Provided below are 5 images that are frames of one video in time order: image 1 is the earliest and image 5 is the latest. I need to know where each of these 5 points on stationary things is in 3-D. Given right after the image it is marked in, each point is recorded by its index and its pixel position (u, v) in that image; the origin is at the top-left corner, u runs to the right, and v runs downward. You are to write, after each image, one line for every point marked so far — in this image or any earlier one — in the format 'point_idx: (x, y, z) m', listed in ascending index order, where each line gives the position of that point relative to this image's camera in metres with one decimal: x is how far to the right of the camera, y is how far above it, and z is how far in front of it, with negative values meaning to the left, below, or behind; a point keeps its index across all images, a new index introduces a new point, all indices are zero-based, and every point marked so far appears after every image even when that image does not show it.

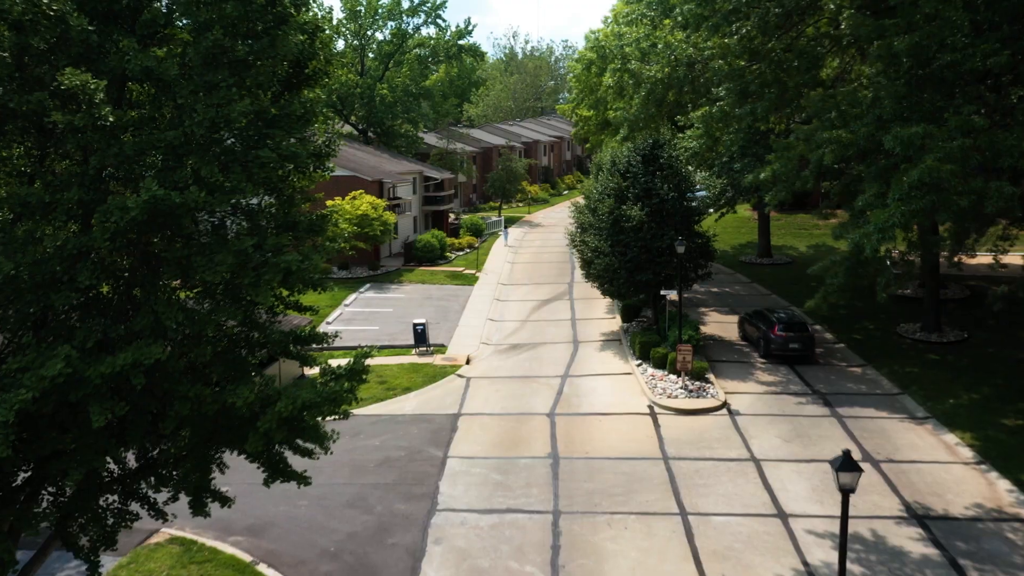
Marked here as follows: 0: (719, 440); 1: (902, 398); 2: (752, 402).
0: (+4.6, -3.4, +17.3) m
1: (+9.9, -2.8, +19.9) m
2: (+6.0, -2.9, +19.6) m
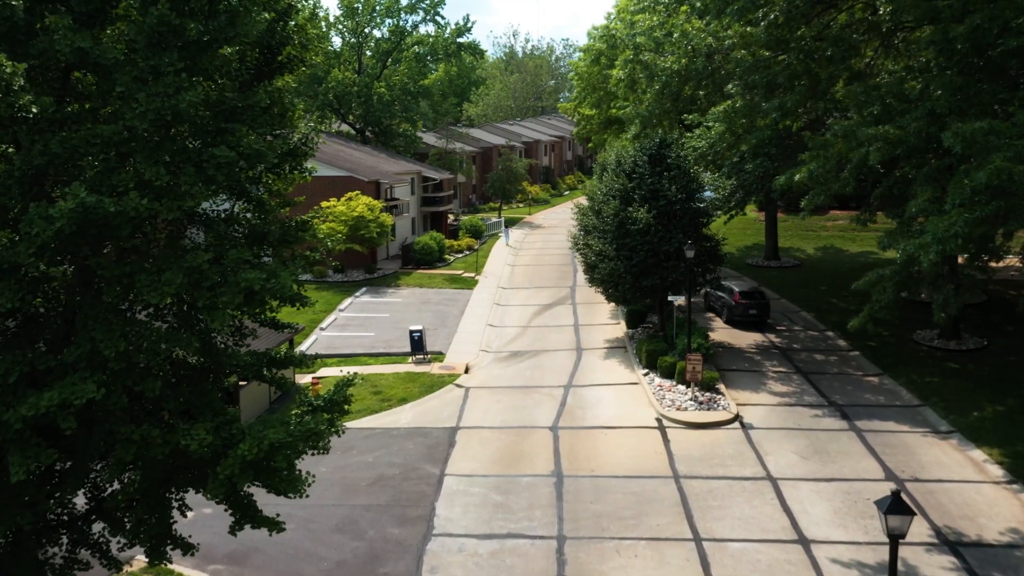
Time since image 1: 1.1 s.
0: (+4.6, -3.5, +16.4) m
1: (+10.0, -3.0, +18.9) m
2: (+6.0, -3.0, +18.6) m
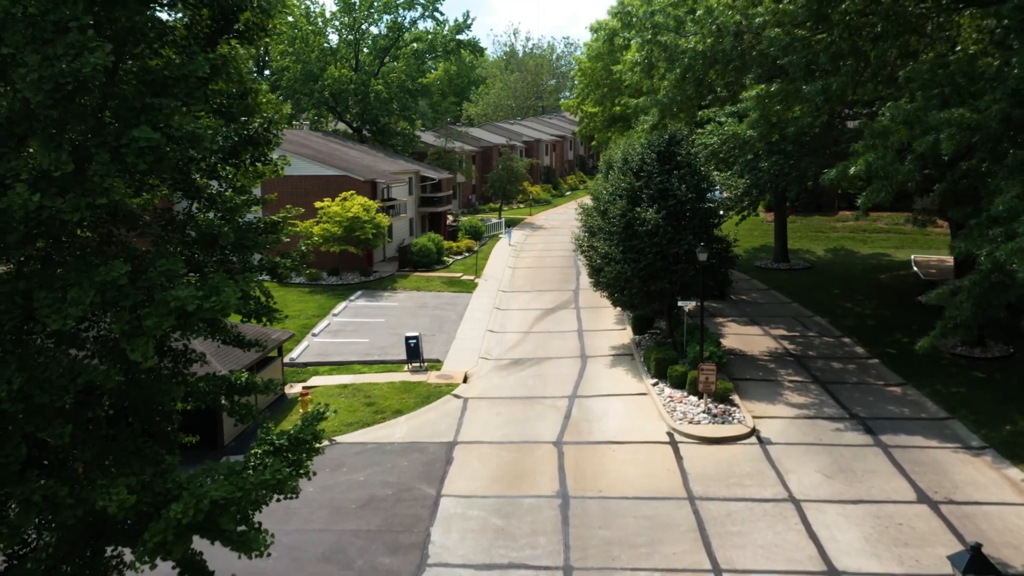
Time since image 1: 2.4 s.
0: (+4.6, -3.7, +15.2) m
1: (+10.0, -3.1, +17.8) m
2: (+6.1, -3.1, +17.5) m
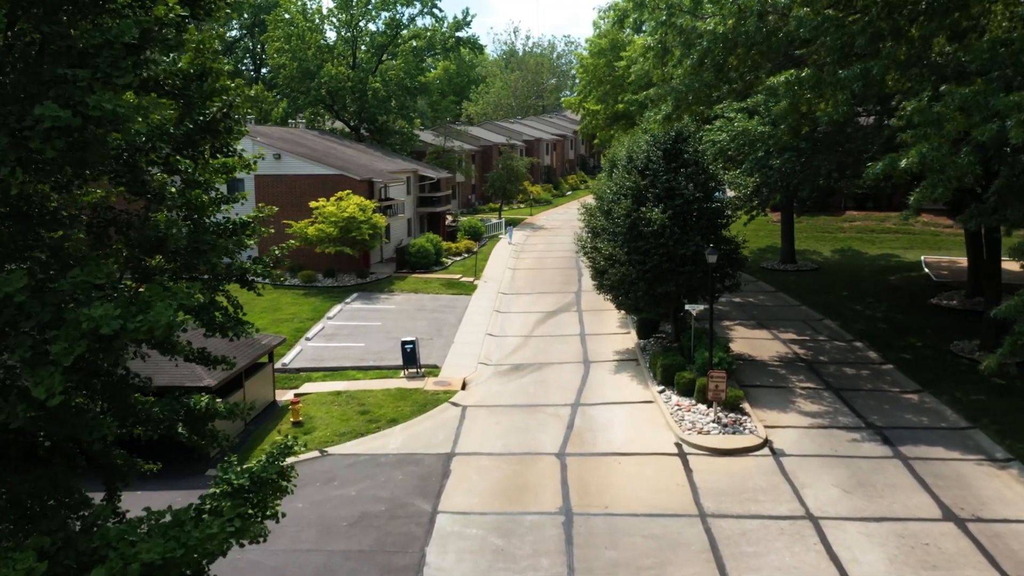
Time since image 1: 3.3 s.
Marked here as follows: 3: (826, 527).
0: (+4.7, -3.7, +14.4) m
1: (+10.0, -3.1, +16.9) m
2: (+6.1, -3.2, +16.6) m
3: (+5.3, -4.0, +13.1) m
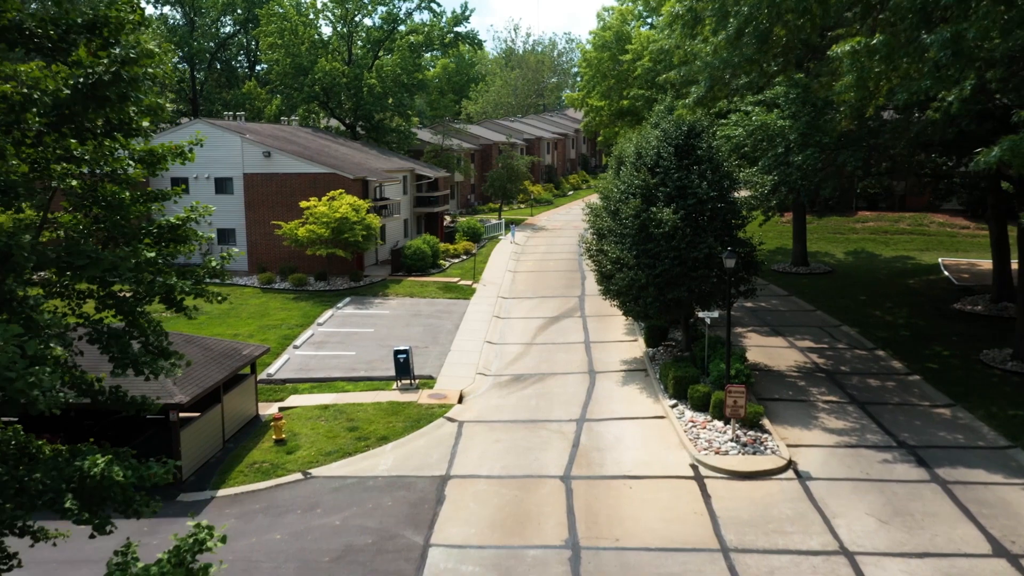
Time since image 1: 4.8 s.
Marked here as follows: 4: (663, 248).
0: (+4.7, -3.9, +13.0) m
1: (+10.0, -3.3, +15.5) m
2: (+6.1, -3.3, +15.3) m
3: (+5.3, -4.1, +11.7) m
4: (+3.6, +1.0, +18.7) m
